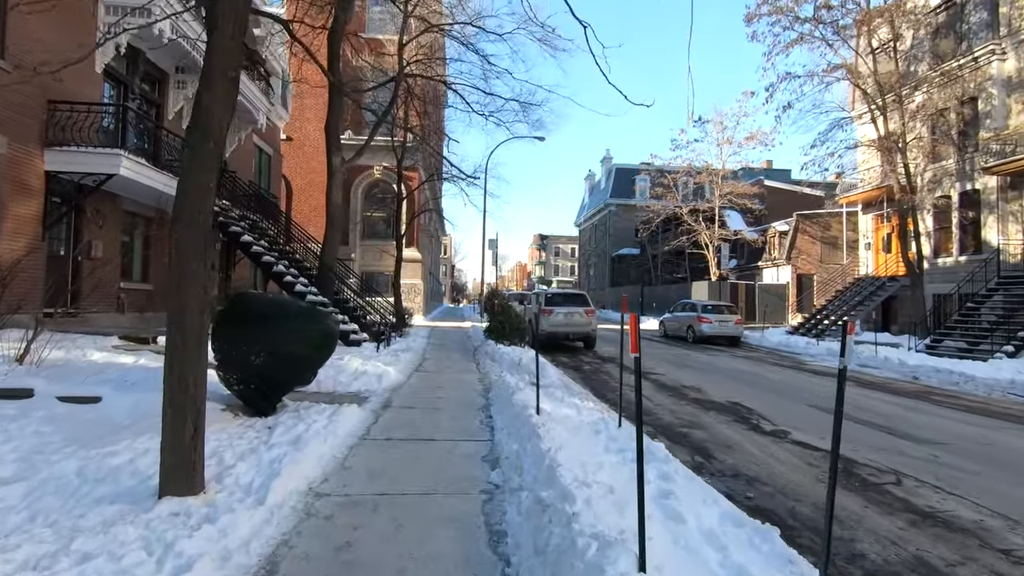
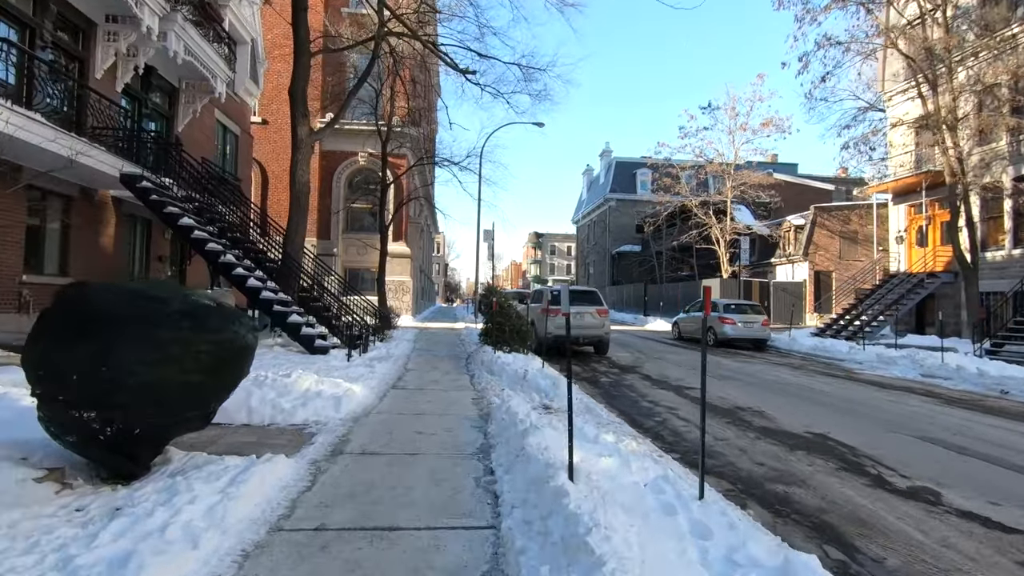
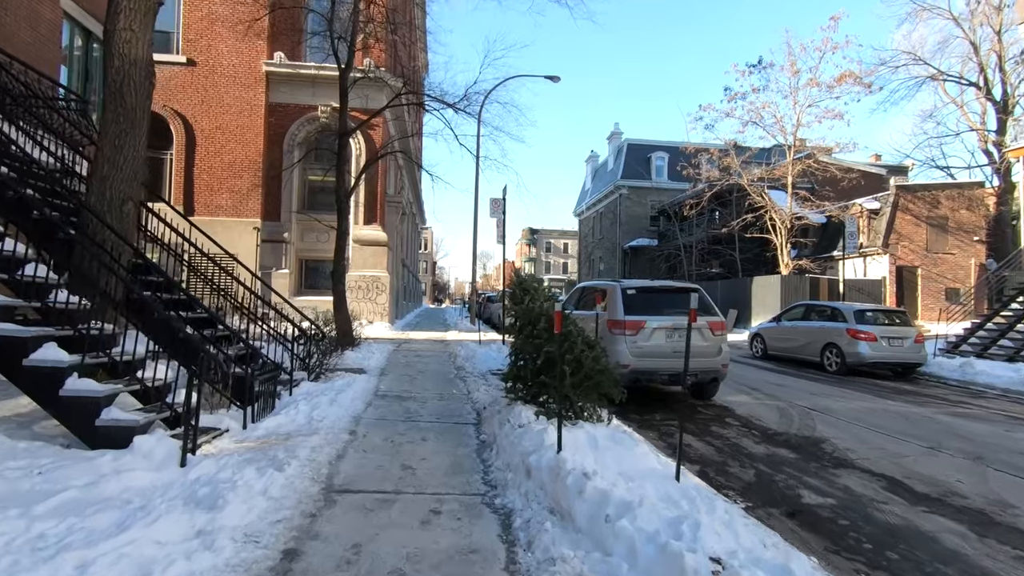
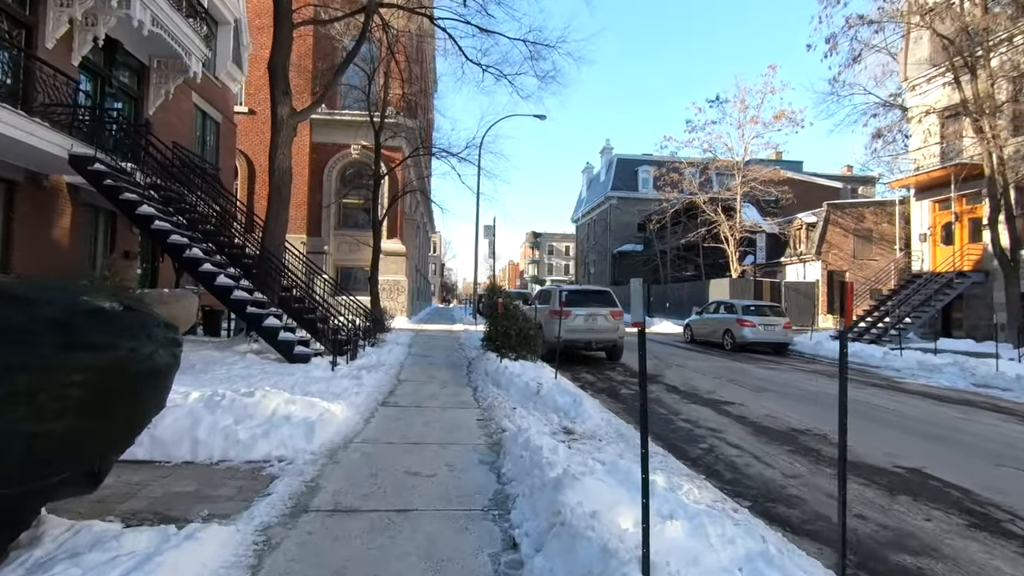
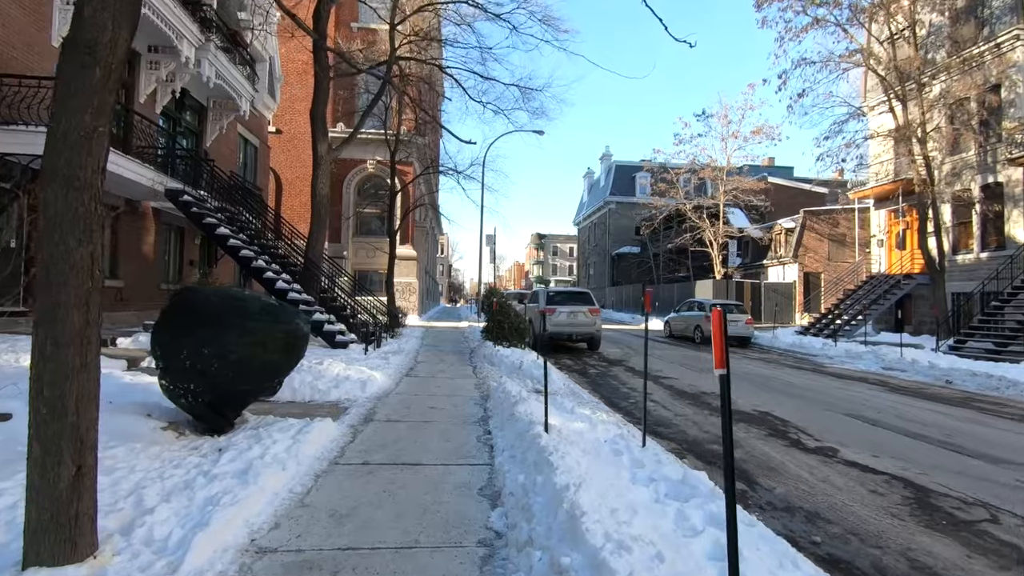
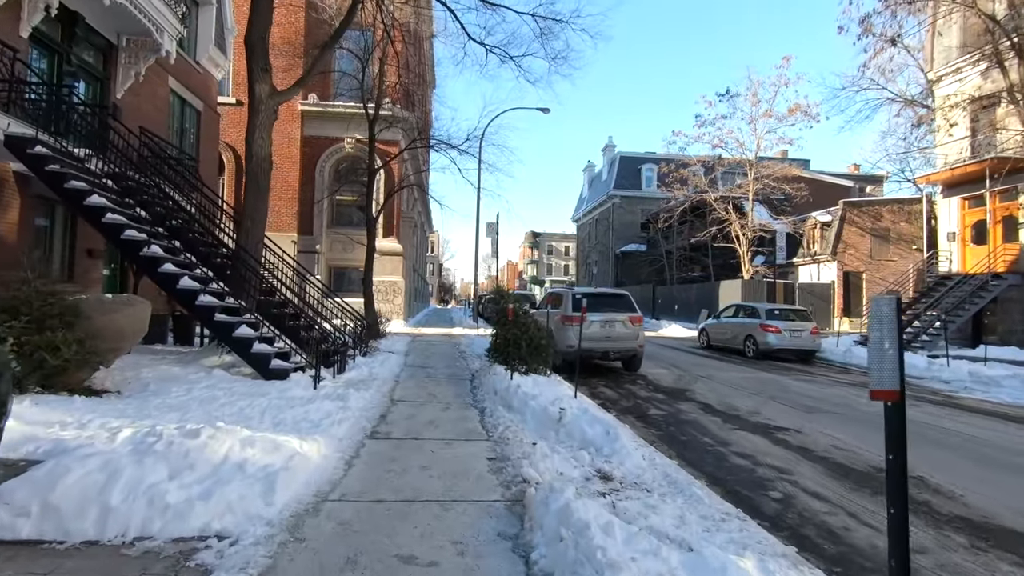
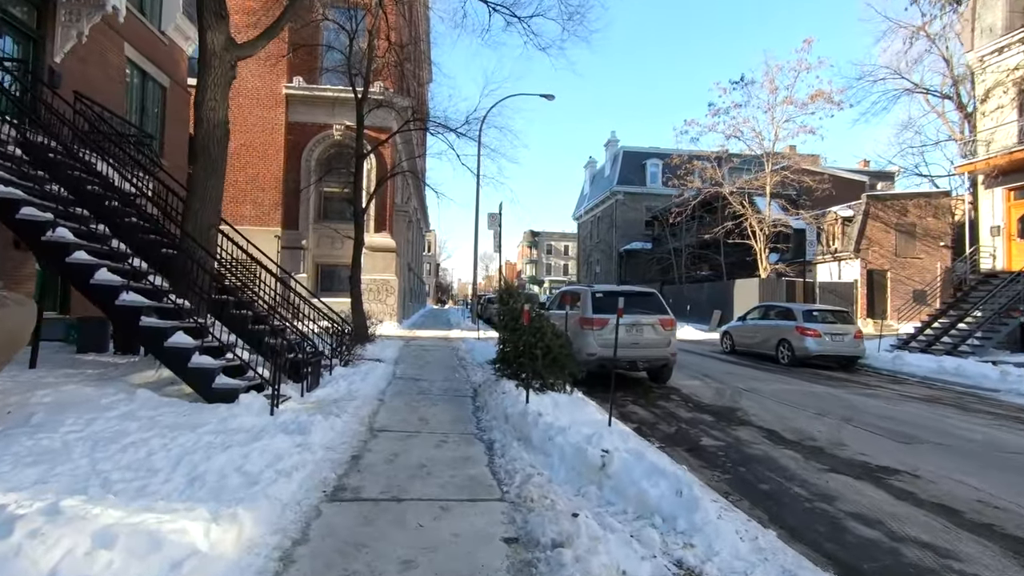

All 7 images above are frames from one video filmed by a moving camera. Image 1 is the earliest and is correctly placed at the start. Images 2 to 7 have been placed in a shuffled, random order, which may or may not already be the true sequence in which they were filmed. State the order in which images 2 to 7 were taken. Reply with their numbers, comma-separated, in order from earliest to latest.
5, 2, 4, 6, 7, 3
